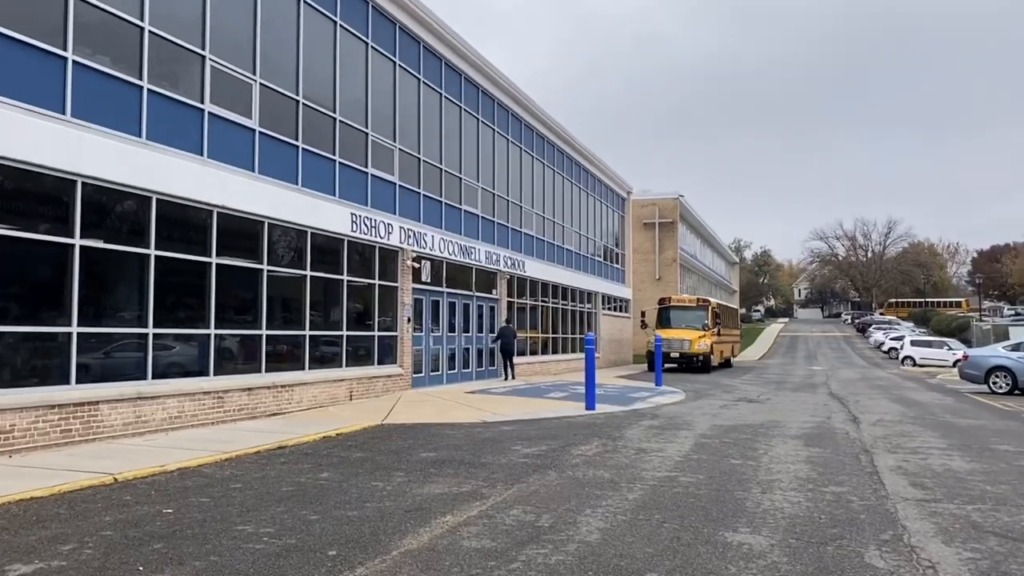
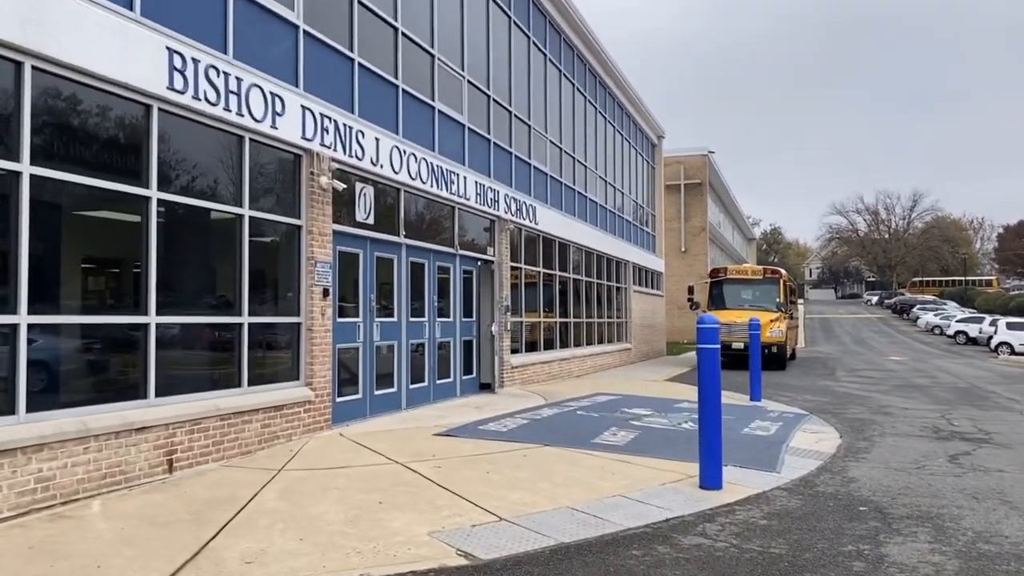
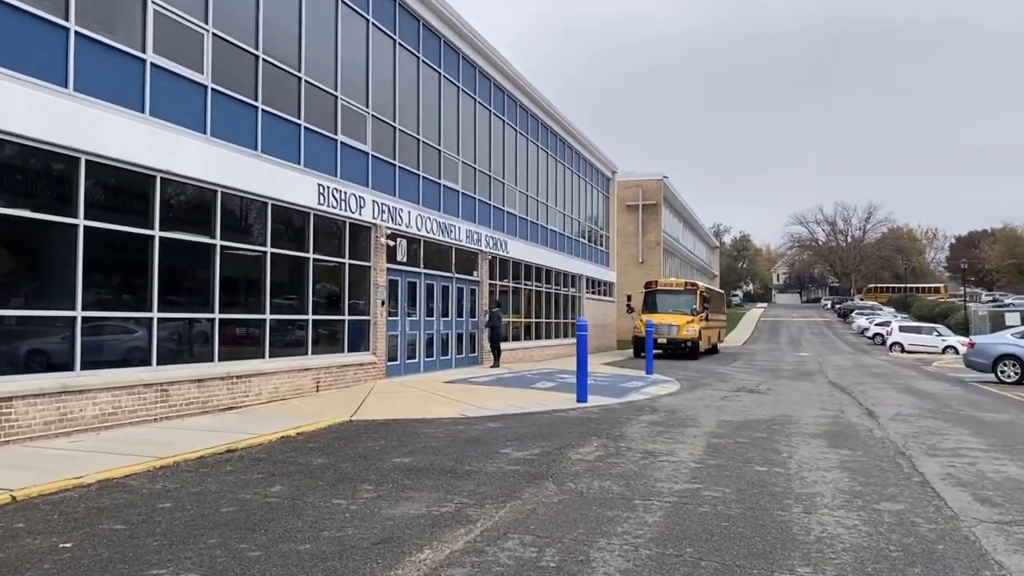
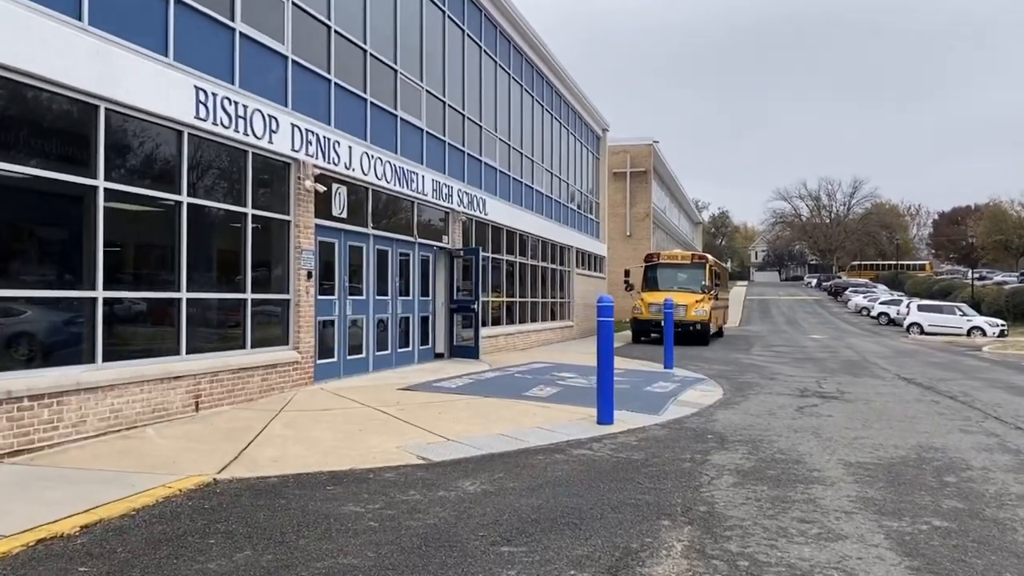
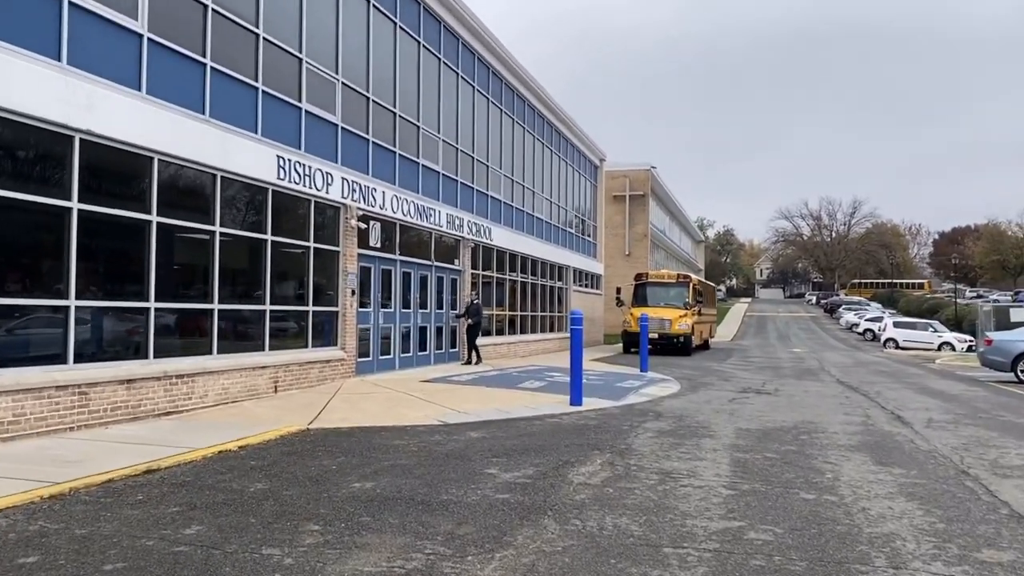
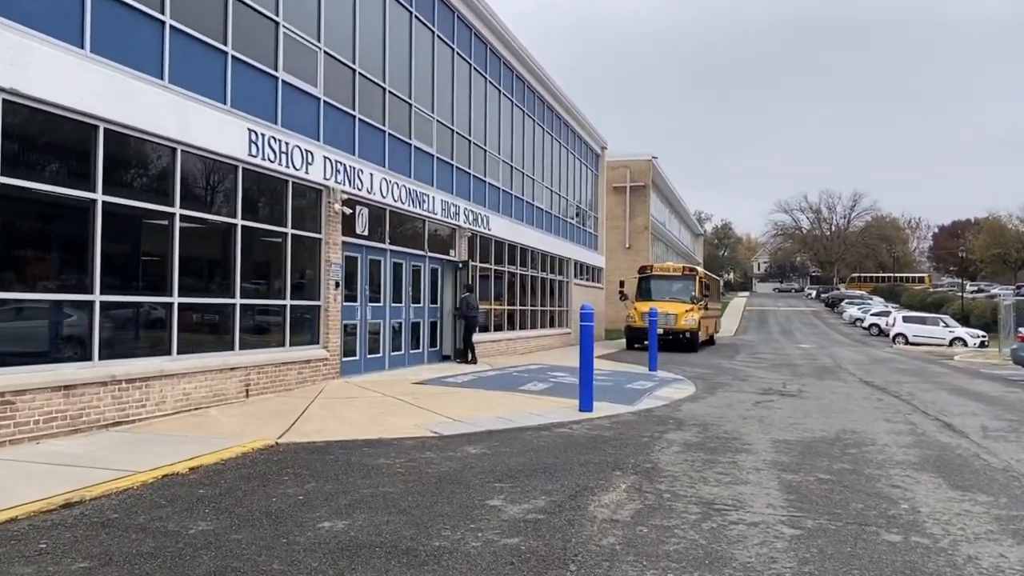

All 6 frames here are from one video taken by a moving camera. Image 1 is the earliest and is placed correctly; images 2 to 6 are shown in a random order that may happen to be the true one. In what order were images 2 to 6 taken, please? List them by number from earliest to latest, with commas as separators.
3, 5, 6, 4, 2
